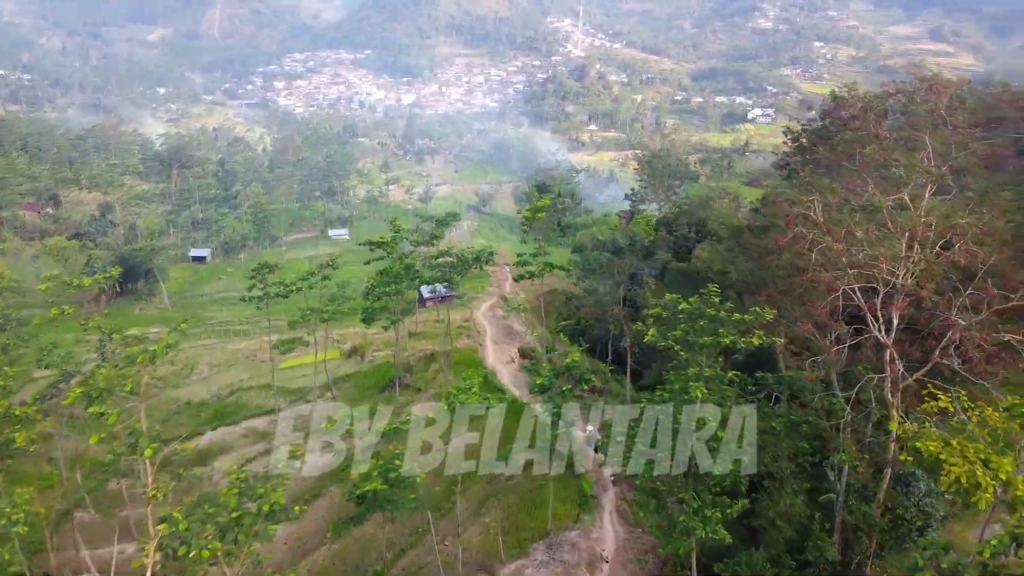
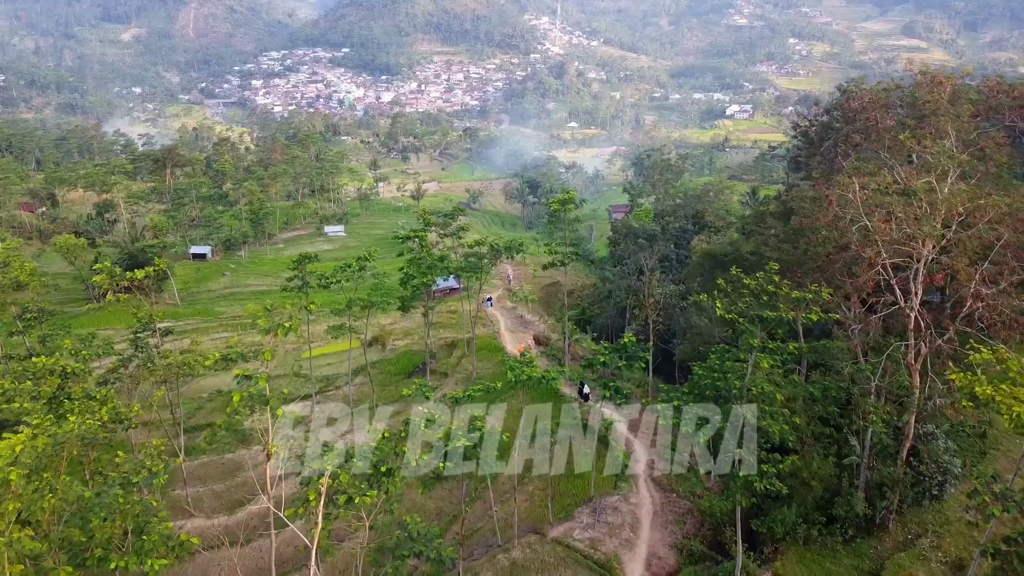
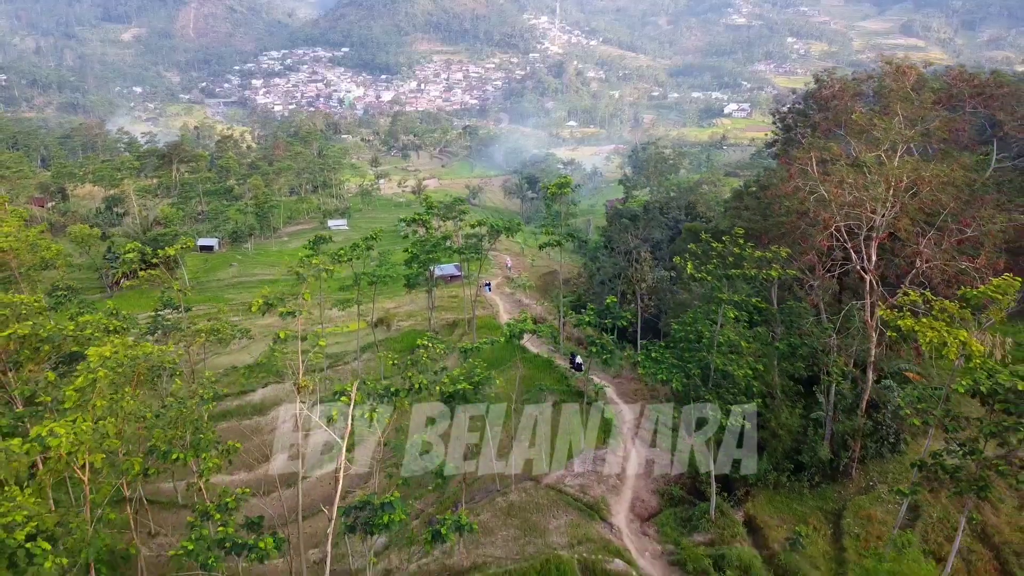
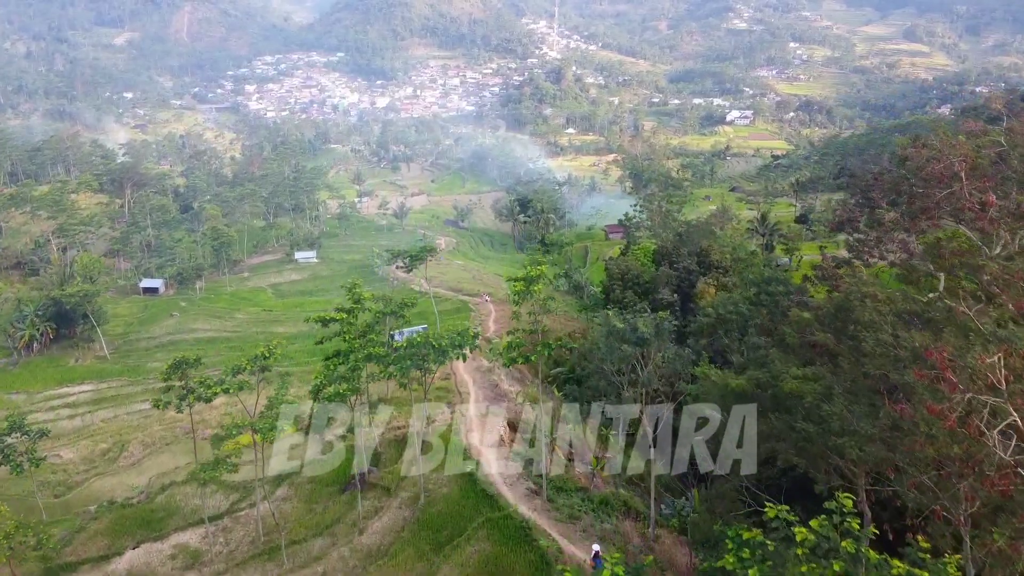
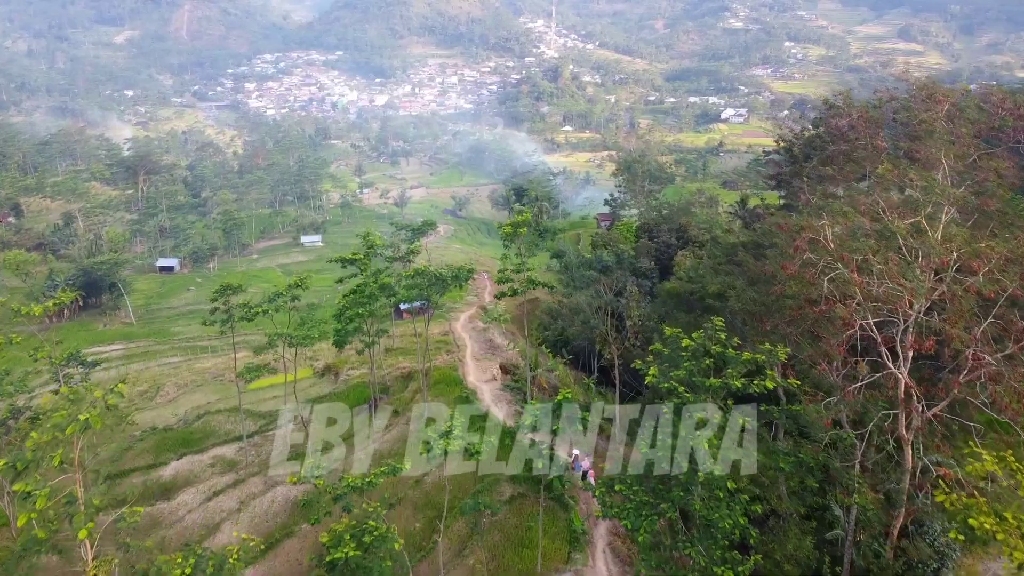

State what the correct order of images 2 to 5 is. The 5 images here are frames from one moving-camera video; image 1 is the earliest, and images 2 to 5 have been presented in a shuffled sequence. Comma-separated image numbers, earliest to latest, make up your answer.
5, 4, 2, 3
